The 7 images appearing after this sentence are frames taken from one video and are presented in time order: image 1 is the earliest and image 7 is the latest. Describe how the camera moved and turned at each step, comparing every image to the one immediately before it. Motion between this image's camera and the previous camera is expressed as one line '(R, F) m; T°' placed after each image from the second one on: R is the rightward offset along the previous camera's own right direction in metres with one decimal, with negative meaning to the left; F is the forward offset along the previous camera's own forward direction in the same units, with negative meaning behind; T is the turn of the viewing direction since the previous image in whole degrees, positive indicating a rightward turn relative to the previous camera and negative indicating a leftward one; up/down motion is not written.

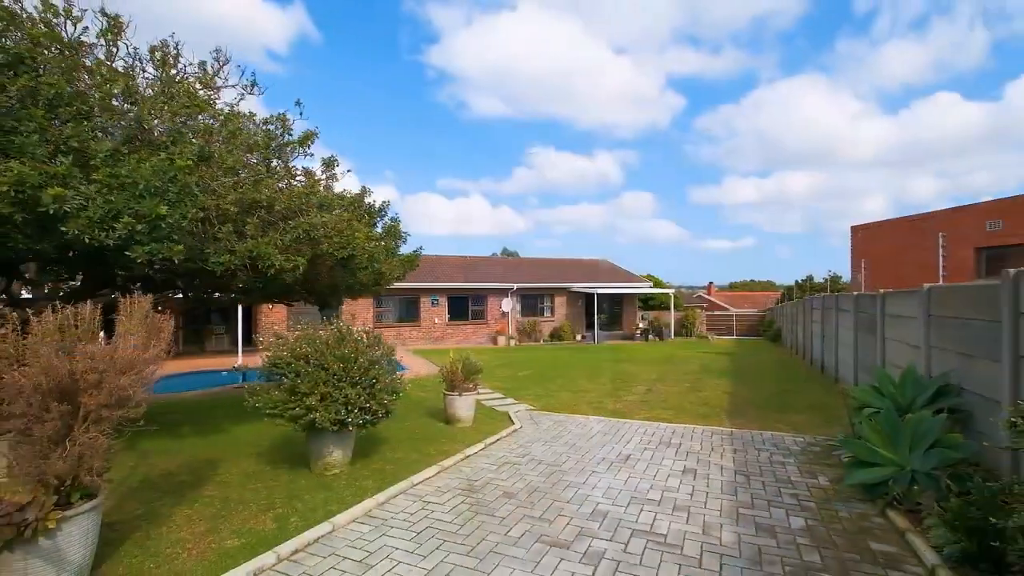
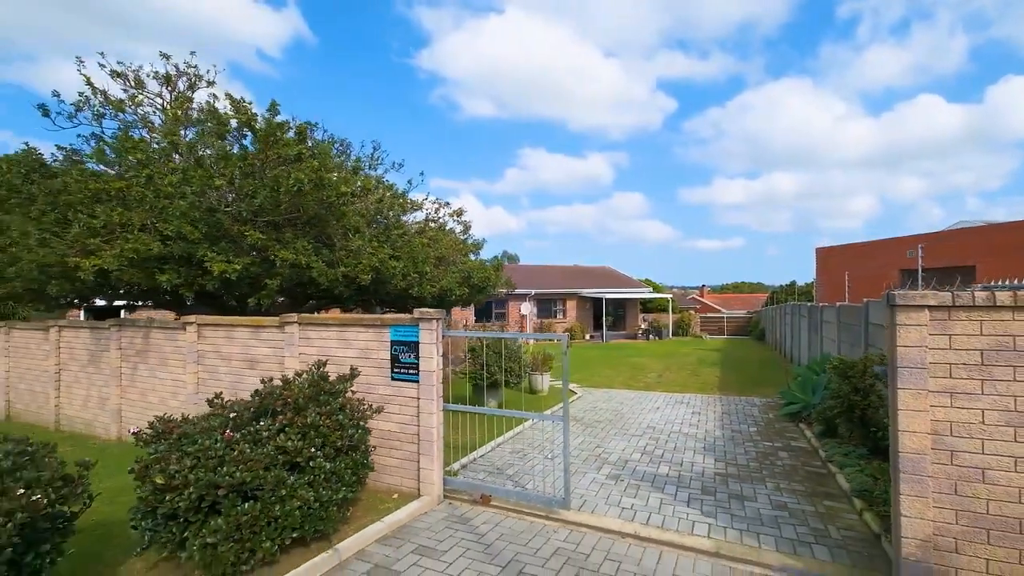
(-1.7, -3.7) m; +1°
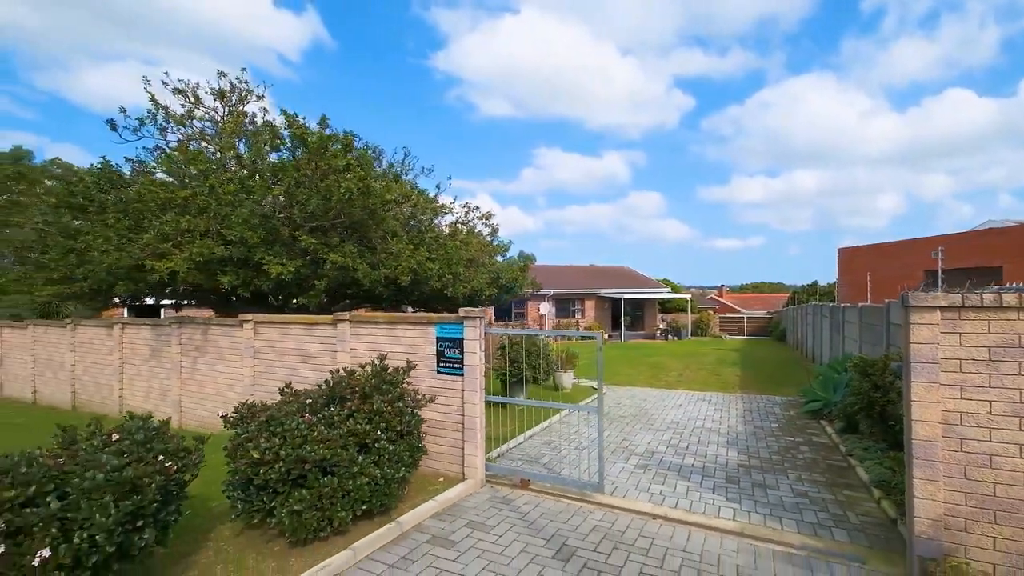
(-0.2, -0.4) m; -2°
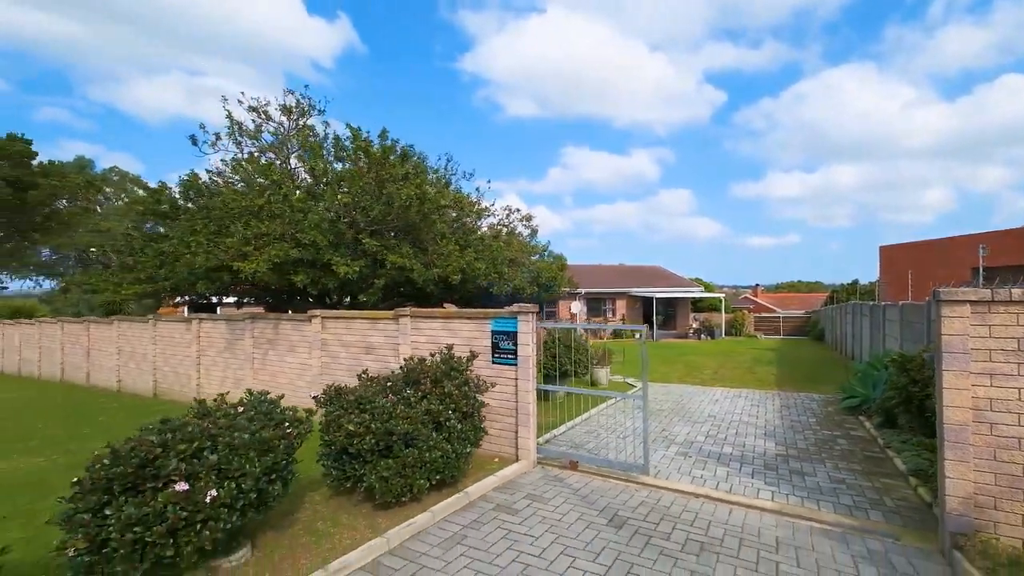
(-0.3, -0.5) m; -3°
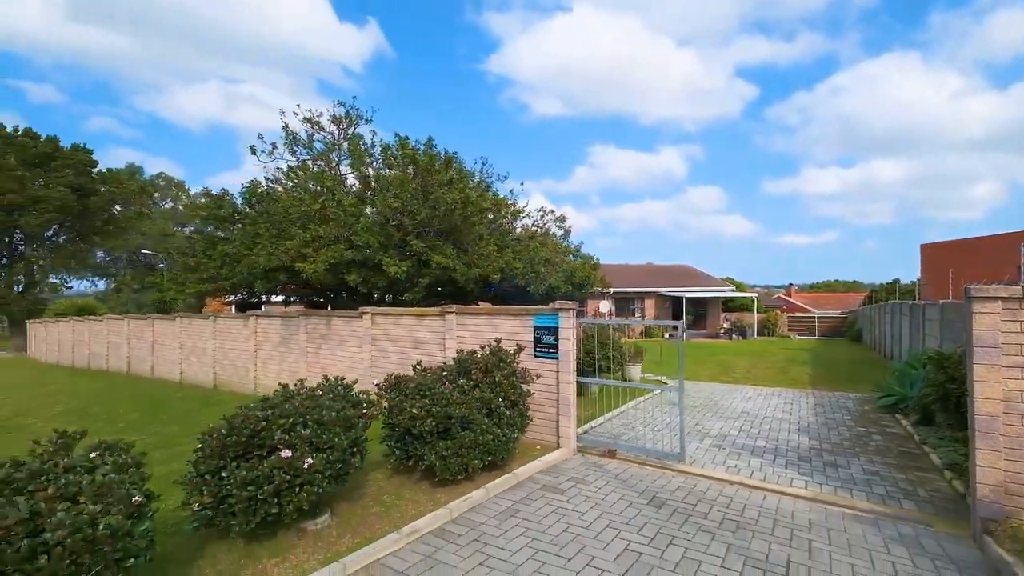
(-0.2, -0.4) m; -3°
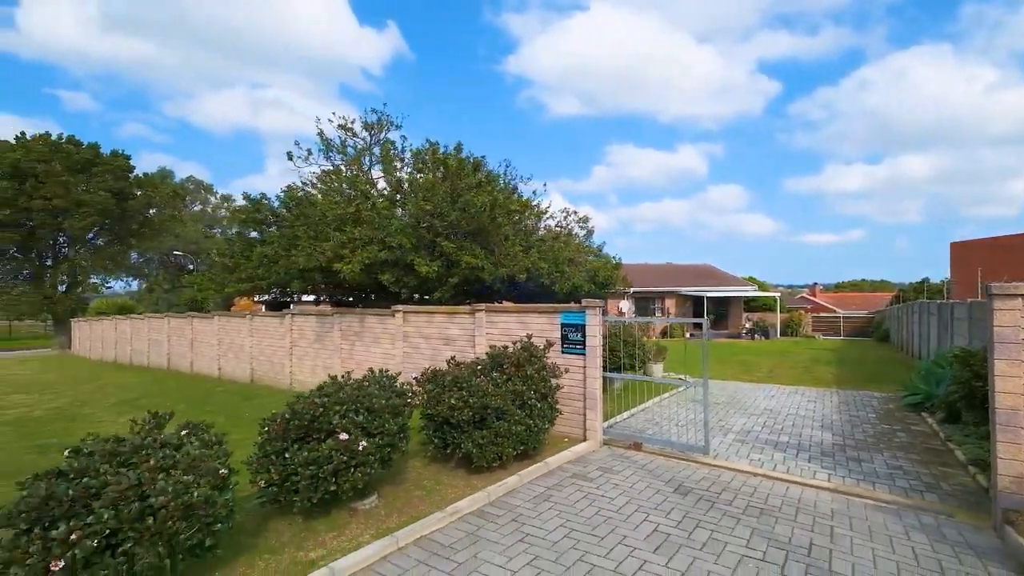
(-0.1, -0.3) m; -2°
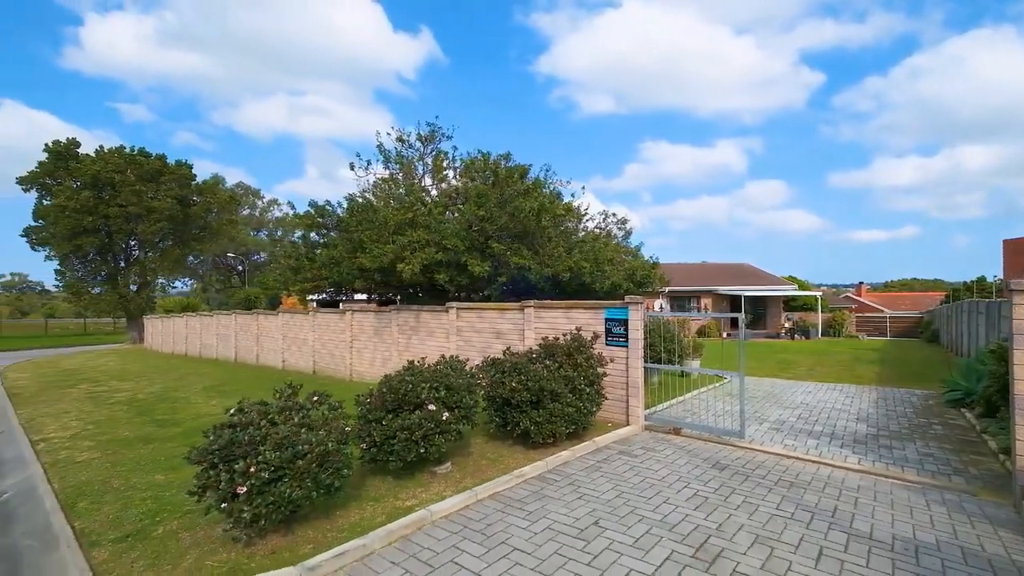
(-0.3, -0.7) m; -4°
